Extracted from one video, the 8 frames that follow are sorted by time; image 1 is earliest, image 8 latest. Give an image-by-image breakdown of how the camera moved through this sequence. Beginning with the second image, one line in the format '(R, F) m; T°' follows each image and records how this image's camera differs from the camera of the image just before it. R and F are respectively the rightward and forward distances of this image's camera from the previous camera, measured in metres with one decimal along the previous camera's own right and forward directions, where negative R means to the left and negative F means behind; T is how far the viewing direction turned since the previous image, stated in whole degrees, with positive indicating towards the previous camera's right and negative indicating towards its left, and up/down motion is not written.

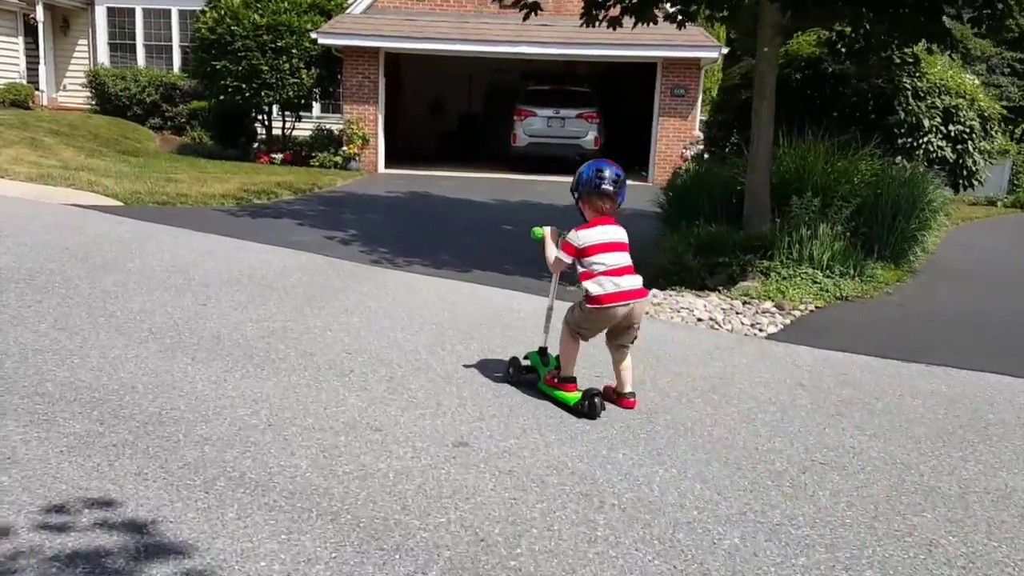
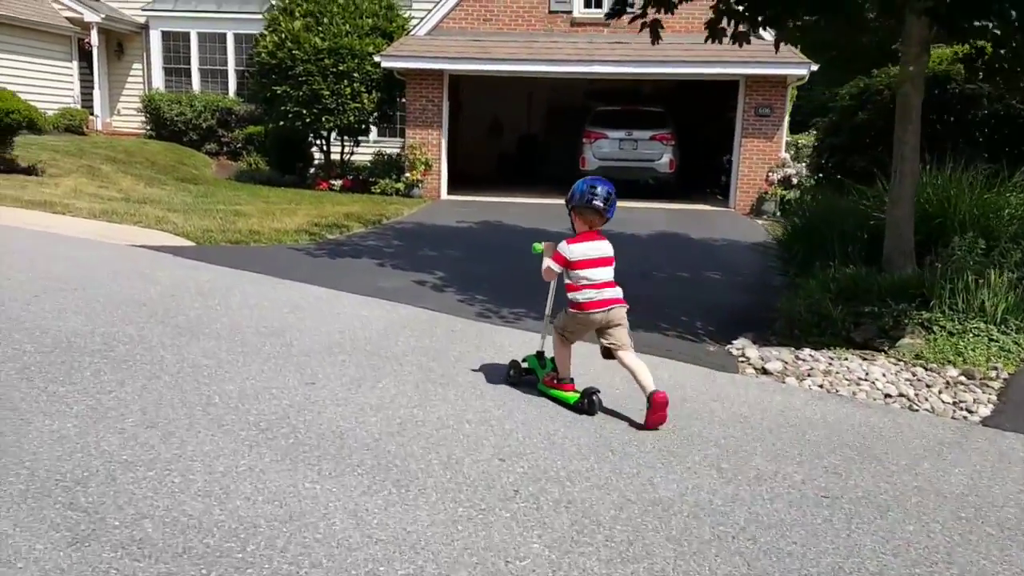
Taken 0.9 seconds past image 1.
(-0.6, +0.9) m; -3°
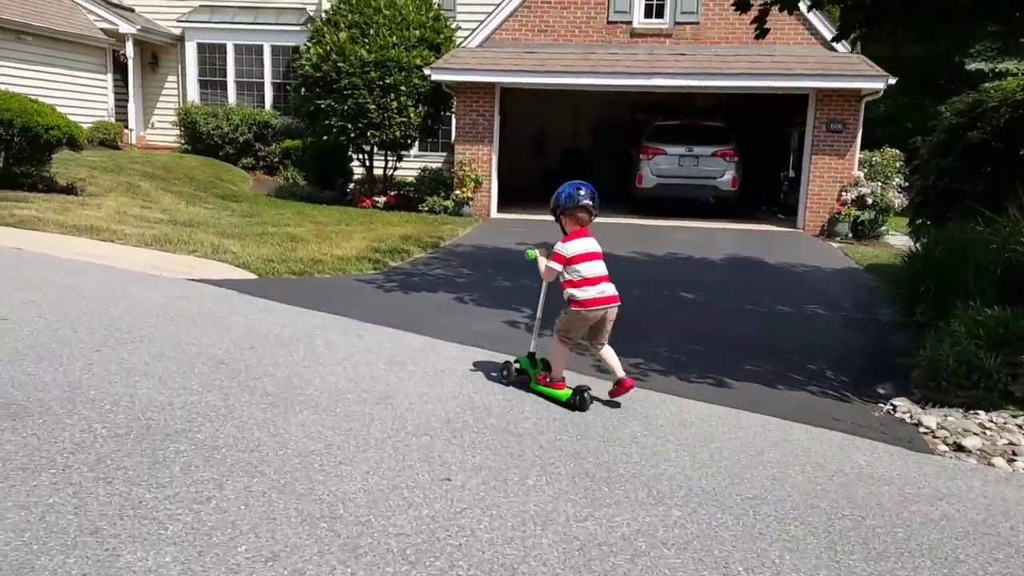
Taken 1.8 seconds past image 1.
(-0.7, +0.8) m; -1°
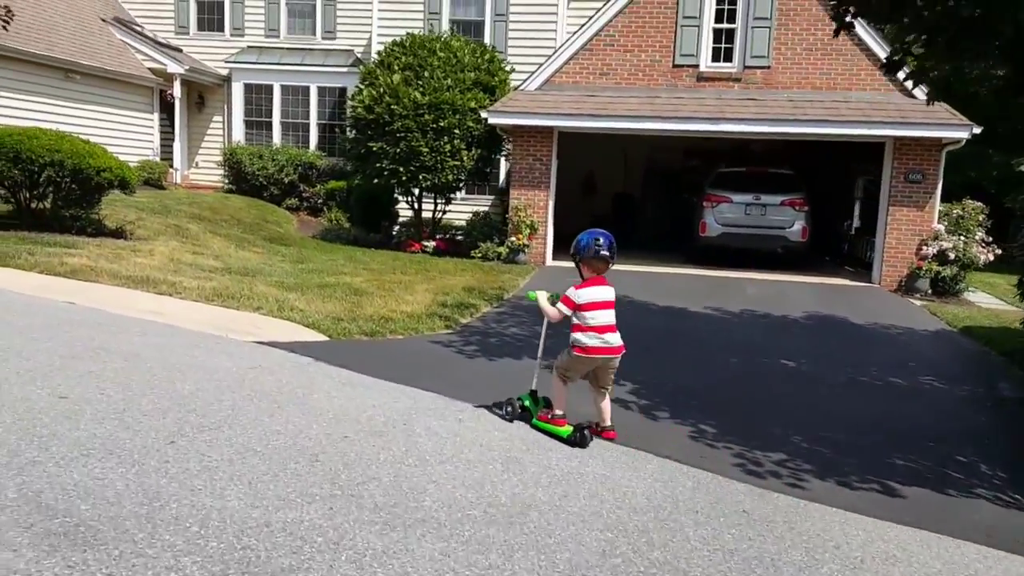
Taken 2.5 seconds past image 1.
(-0.6, +0.7) m; -2°
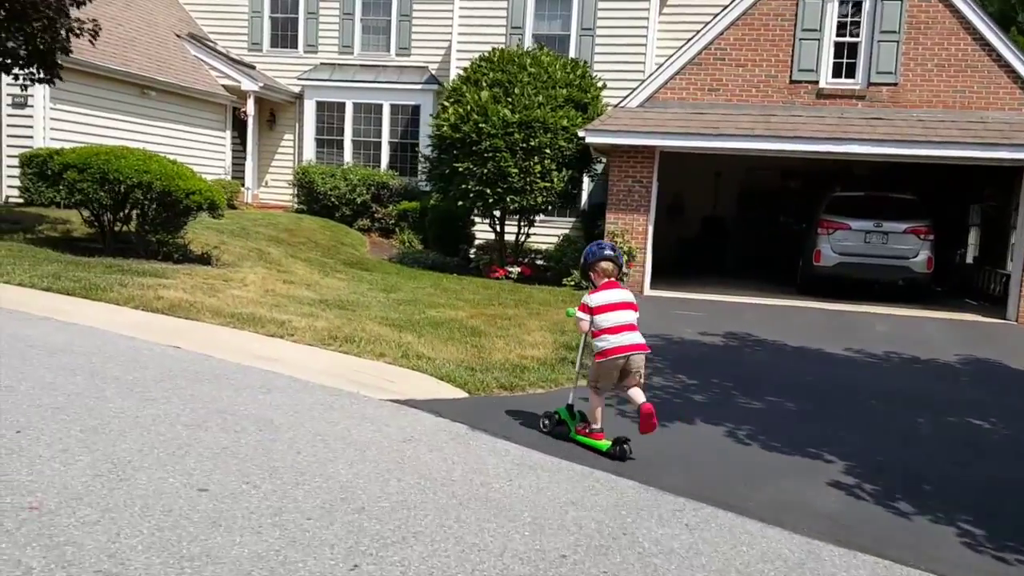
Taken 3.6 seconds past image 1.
(-0.9, +1.0) m; -3°
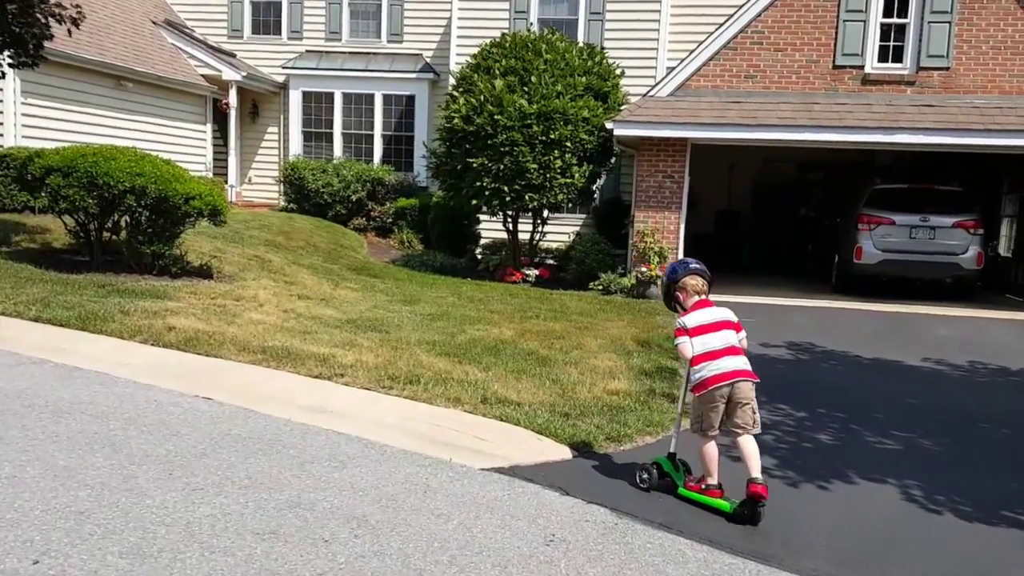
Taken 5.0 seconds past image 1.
(-0.8, +1.1) m; +2°
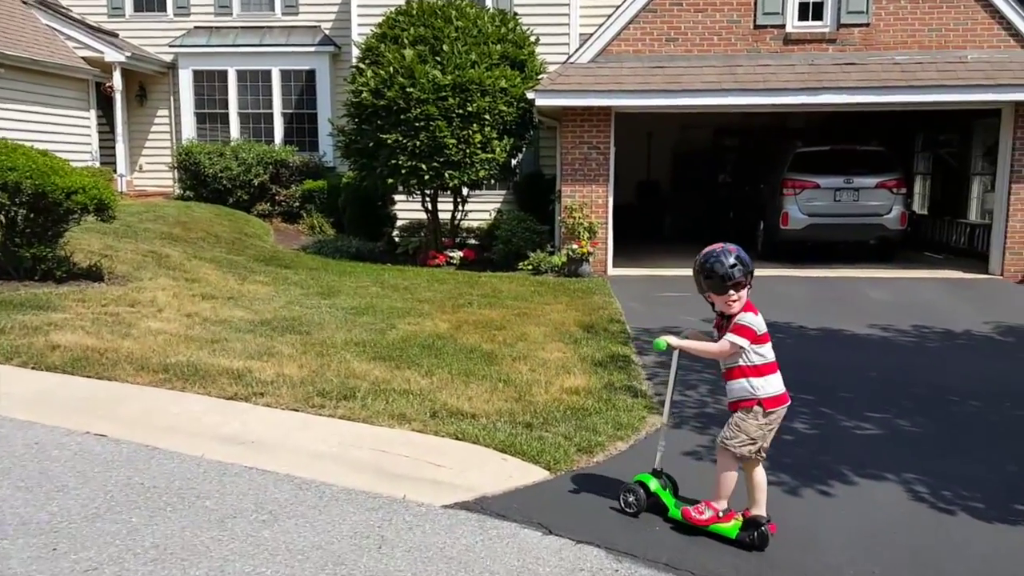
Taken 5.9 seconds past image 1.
(-0.2, +0.7) m; +6°
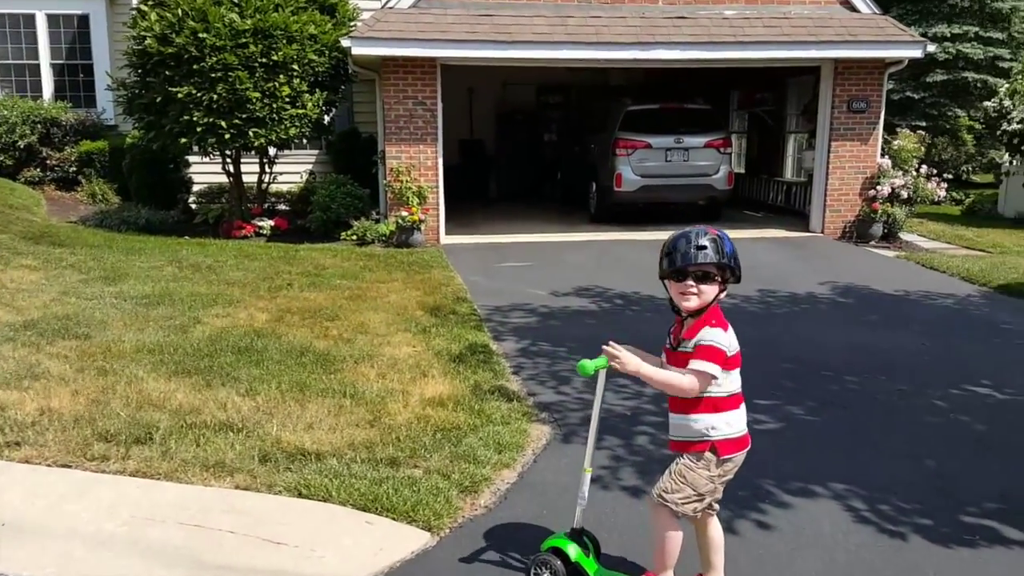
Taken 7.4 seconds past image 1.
(-0.2, +1.1) m; +12°
